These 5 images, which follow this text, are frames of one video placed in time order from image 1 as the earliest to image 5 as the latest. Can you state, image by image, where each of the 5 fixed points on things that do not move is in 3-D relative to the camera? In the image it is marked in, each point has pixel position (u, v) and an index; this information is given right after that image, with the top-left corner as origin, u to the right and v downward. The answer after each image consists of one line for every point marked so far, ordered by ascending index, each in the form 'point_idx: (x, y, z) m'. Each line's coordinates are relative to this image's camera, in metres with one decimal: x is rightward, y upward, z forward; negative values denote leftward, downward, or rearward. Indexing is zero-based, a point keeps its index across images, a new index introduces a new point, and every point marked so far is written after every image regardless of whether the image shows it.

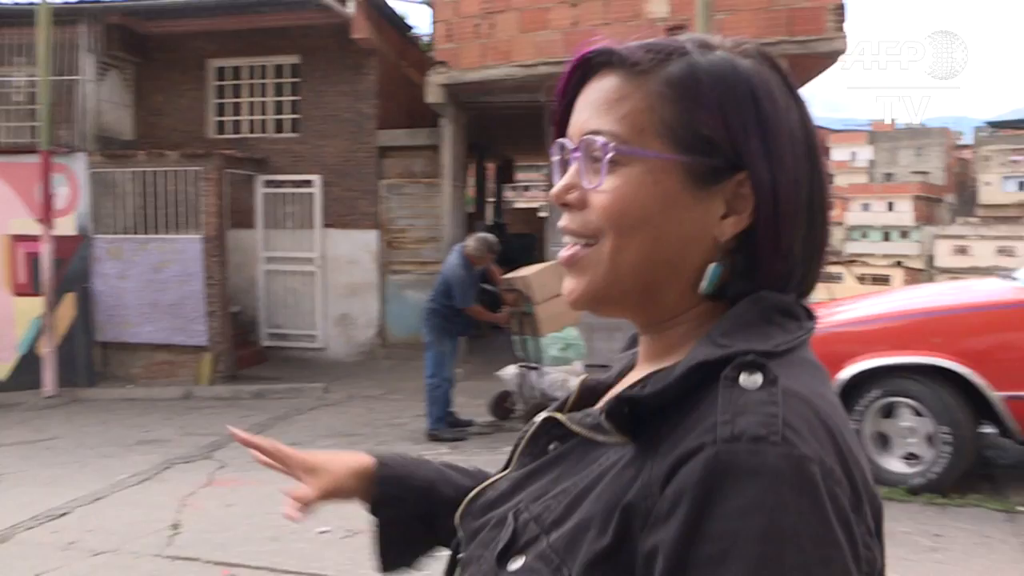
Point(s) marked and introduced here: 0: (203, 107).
0: (-3.5, +2.1, +11.7) m
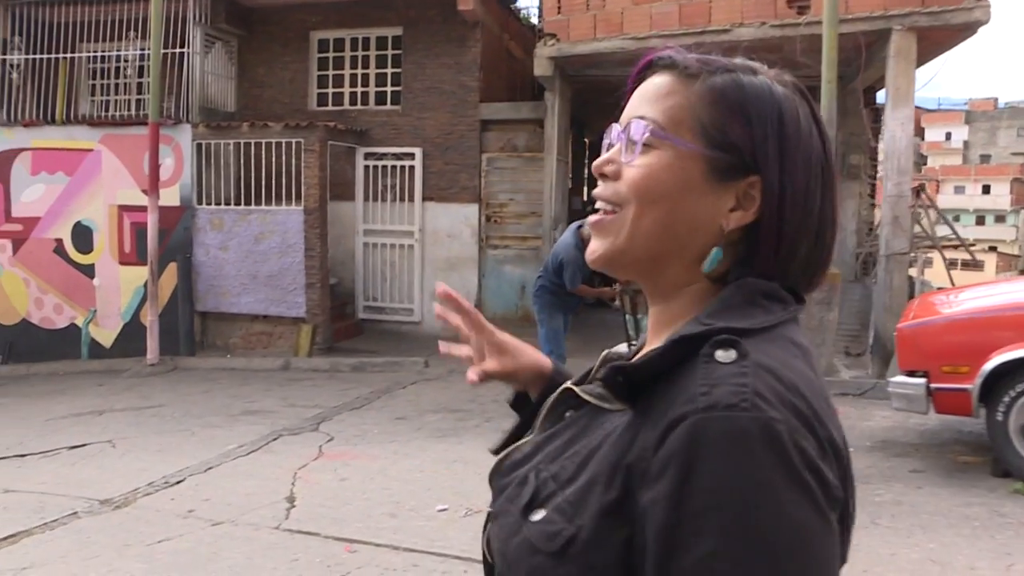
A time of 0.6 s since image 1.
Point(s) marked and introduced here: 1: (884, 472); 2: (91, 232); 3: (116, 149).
0: (-2.4, +2.4, +11.7) m
1: (+1.9, -0.9, +5.2) m
2: (-4.9, +0.7, +12.0) m
3: (-4.6, +1.6, +11.8) m
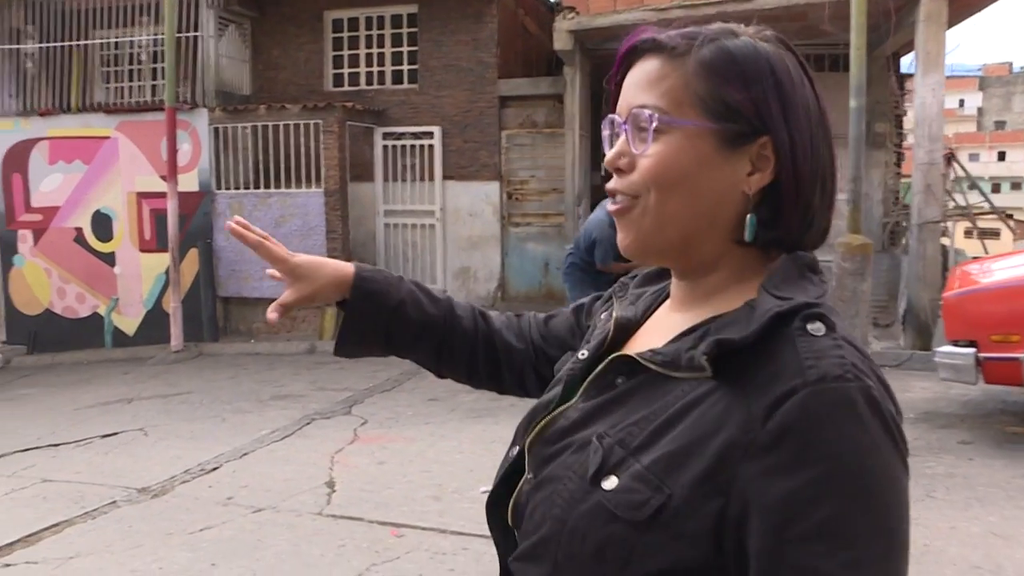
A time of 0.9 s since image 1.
0: (-2.2, +2.6, +11.6) m
1: (+2.1, -0.8, +5.1) m
2: (-4.7, +0.8, +11.9) m
3: (-4.3, +1.7, +11.7) m
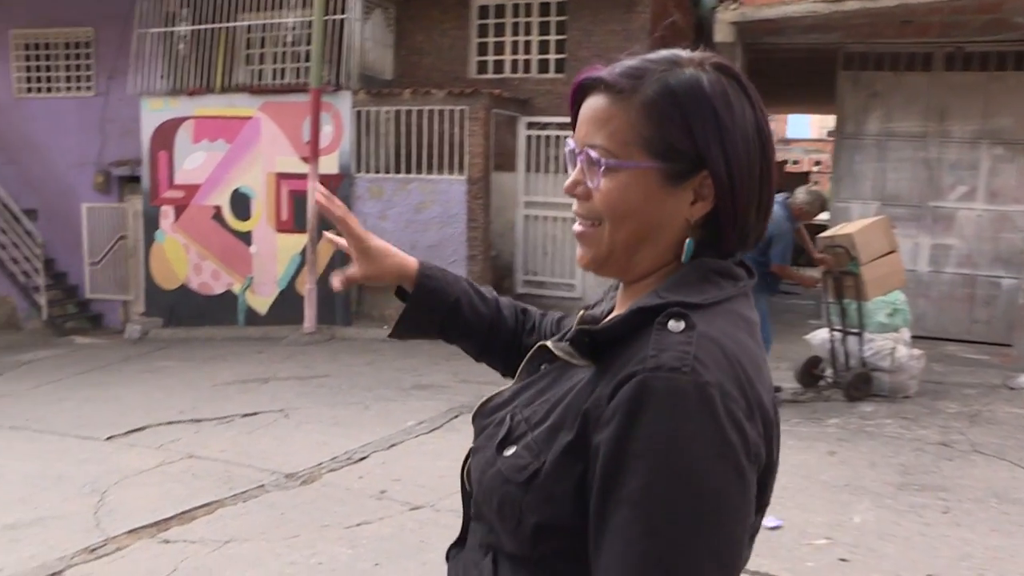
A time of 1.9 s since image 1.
0: (-0.5, +2.7, +11.3) m
1: (+2.9, -0.9, +4.5) m
2: (-3.1, +1.0, +12.0) m
3: (-2.7, +2.0, +11.7) m
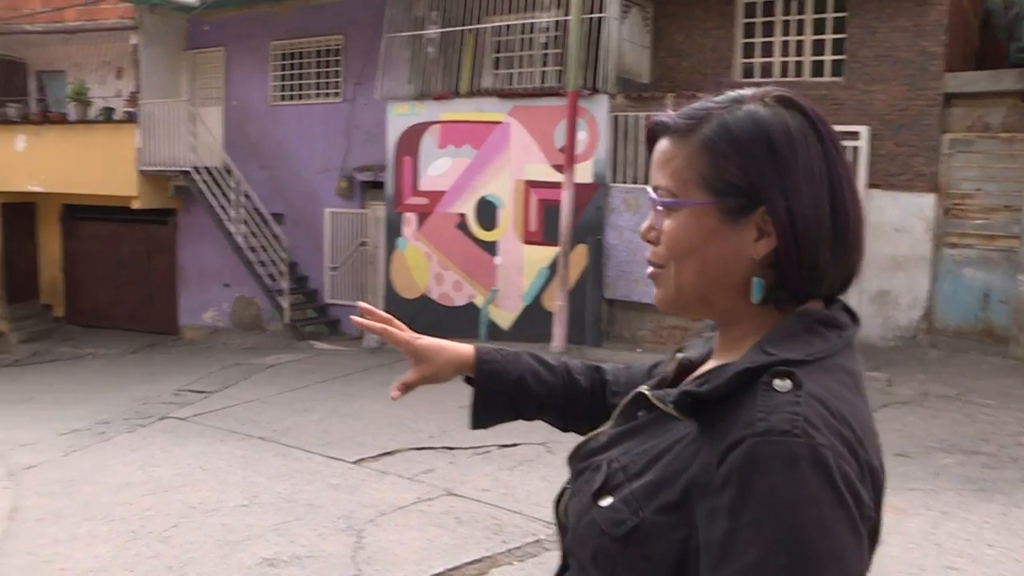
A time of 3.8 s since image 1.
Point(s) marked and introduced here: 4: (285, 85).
0: (+2.2, +2.5, +10.4) m
1: (+4.1, -1.1, +3.0) m
2: (-0.2, +0.9, +11.5) m
3: (+0.1, +1.8, +11.2) m
4: (-3.3, +2.9, +14.6) m
